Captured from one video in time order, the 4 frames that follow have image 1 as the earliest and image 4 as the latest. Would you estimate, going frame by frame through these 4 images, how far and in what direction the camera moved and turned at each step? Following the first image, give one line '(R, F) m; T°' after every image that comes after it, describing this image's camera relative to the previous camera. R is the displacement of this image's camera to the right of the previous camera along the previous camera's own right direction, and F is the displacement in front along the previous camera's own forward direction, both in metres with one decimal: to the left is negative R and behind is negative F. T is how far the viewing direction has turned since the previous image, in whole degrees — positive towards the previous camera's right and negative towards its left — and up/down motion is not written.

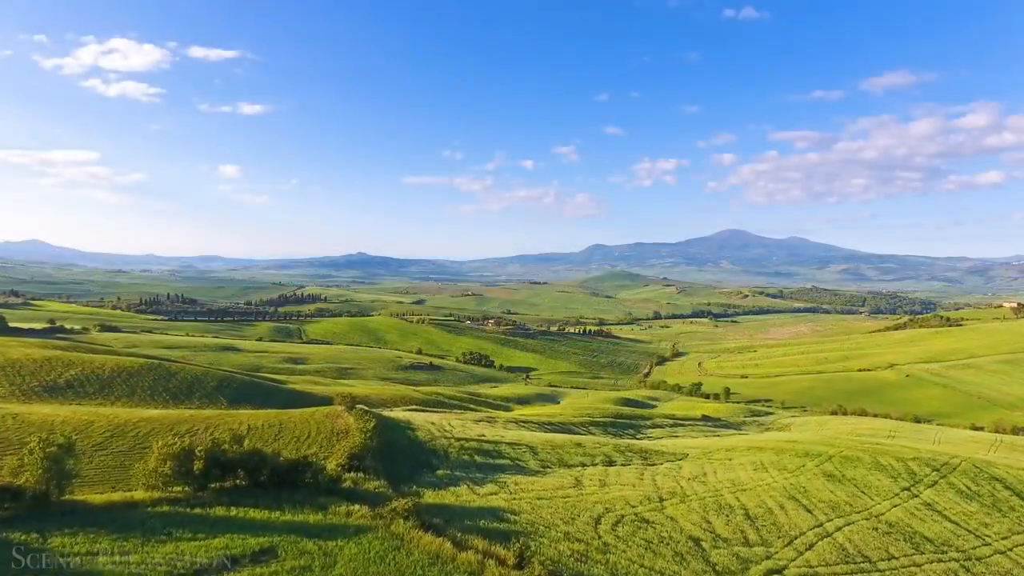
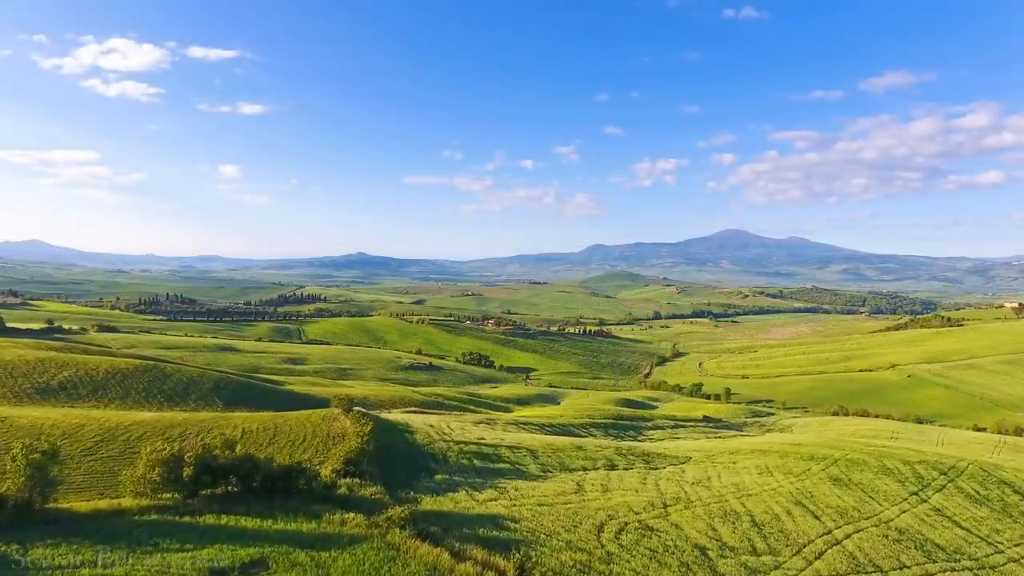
(0.0, +0.6) m; 0°
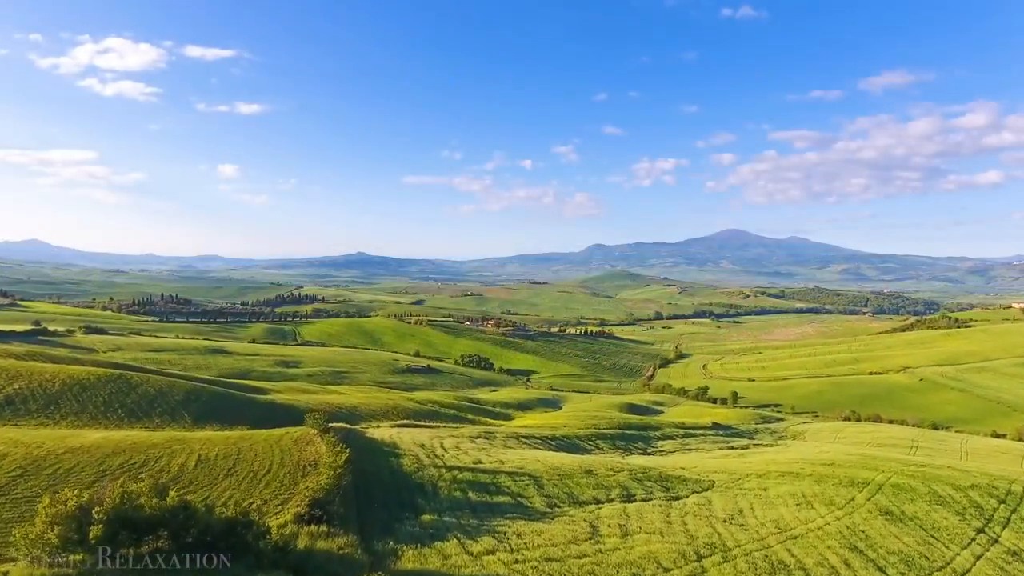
(-0.1, +4.4) m; 0°
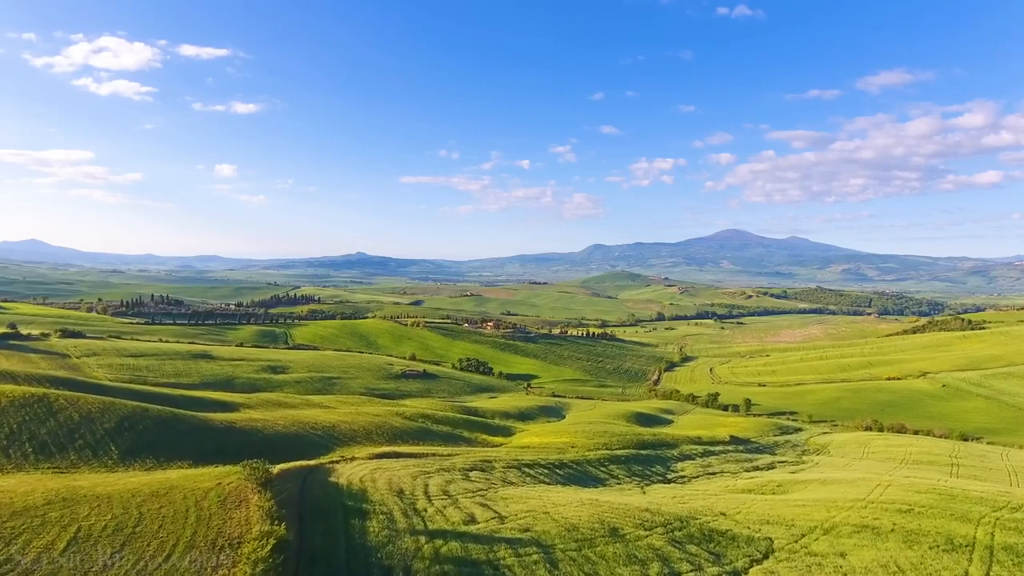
(-0.1, +7.5) m; 0°
